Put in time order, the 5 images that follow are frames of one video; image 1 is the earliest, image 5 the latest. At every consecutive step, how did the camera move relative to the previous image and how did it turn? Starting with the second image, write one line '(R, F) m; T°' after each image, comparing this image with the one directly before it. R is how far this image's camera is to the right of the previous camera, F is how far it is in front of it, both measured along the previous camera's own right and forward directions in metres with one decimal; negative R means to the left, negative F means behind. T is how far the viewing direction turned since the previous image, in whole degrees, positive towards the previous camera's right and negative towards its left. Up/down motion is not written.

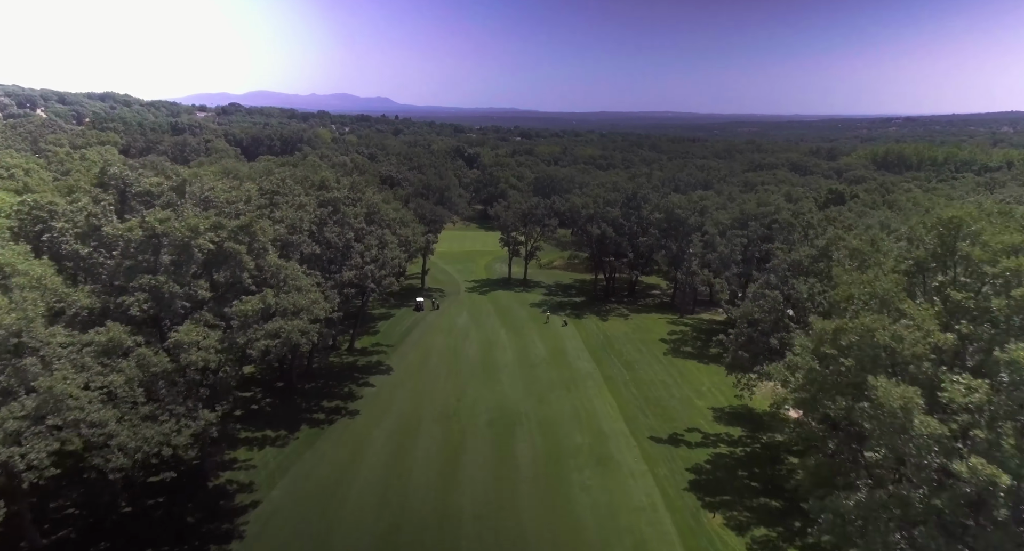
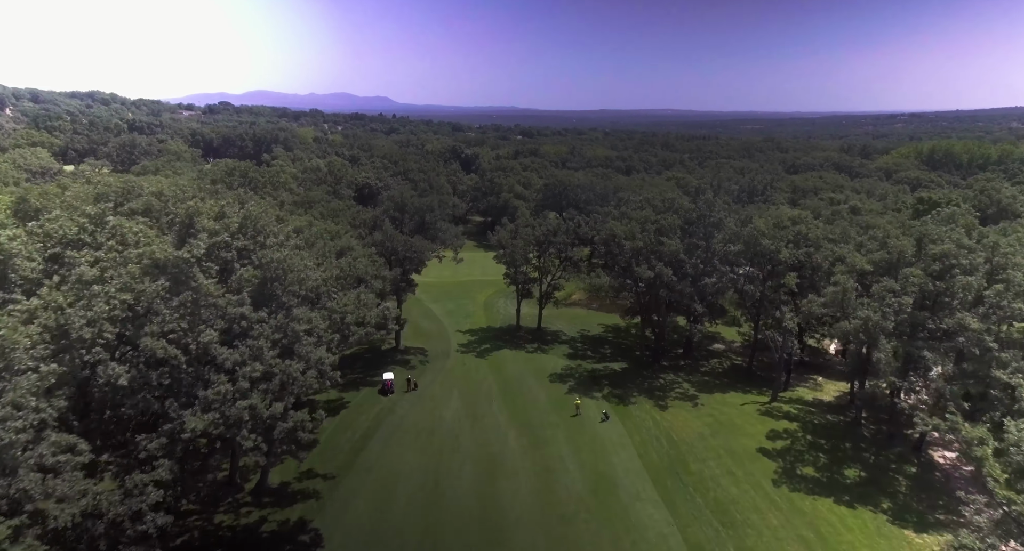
(-0.7, +16.5) m; 0°
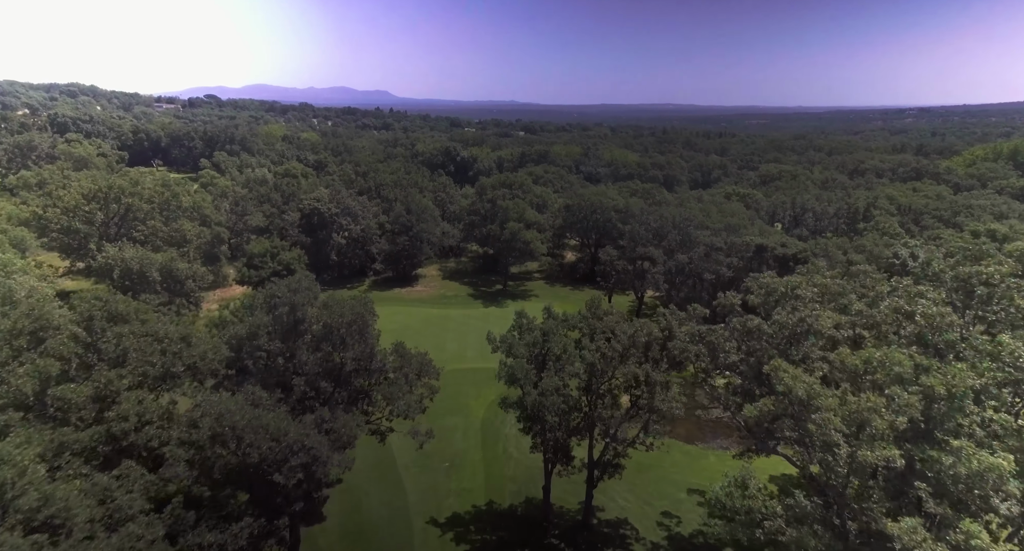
(-1.0, +22.6) m; 0°
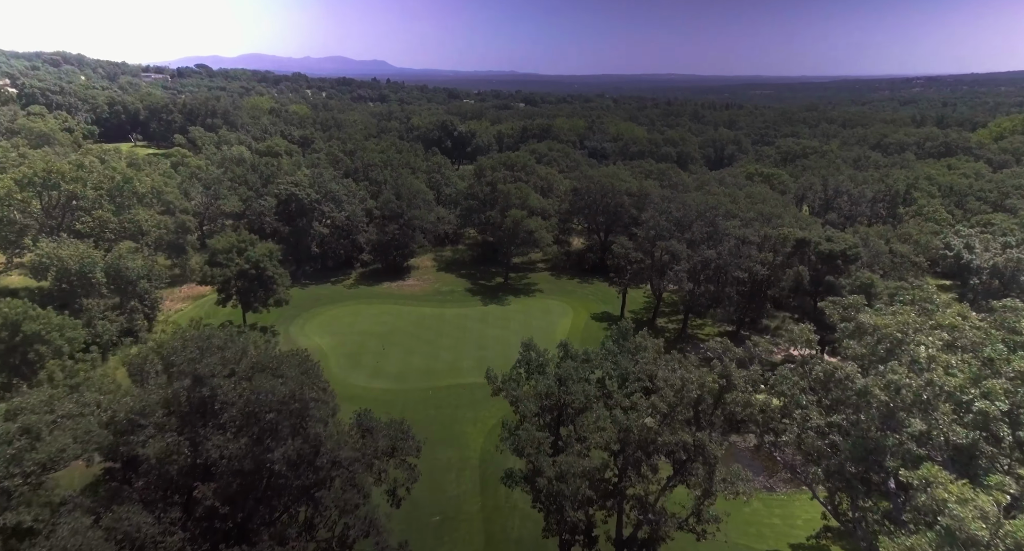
(-0.2, +5.8) m; 0°
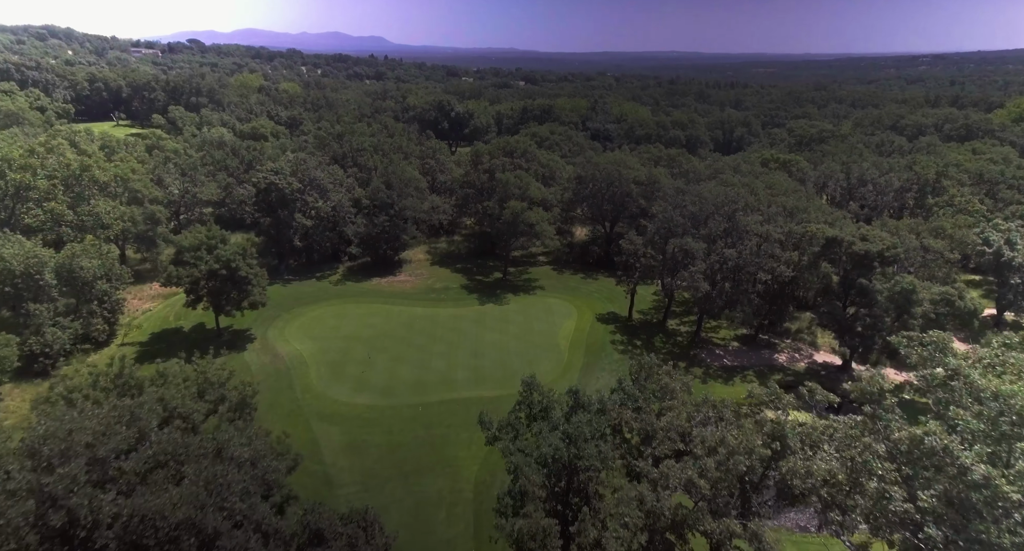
(0.0, +3.7) m; 0°
